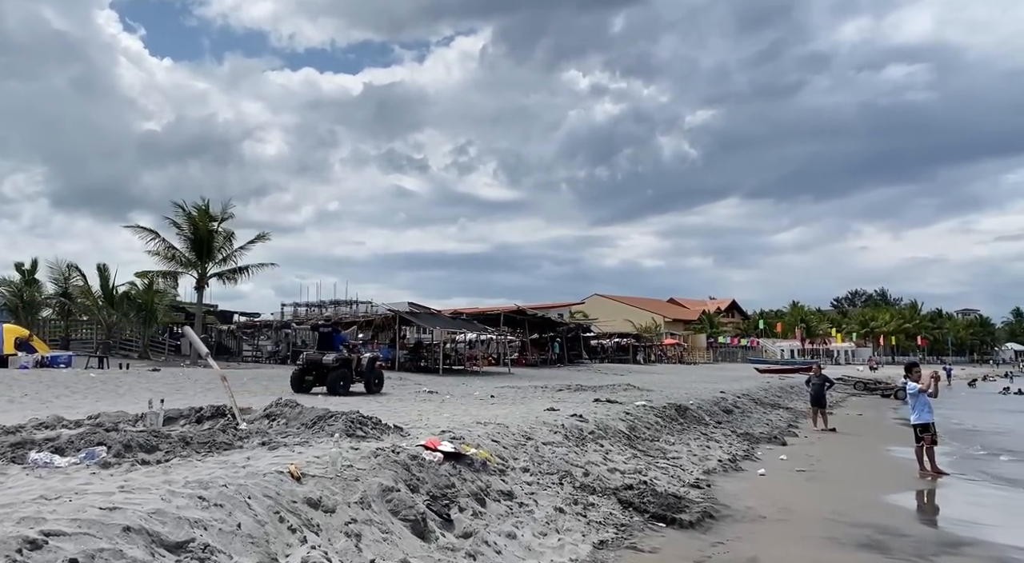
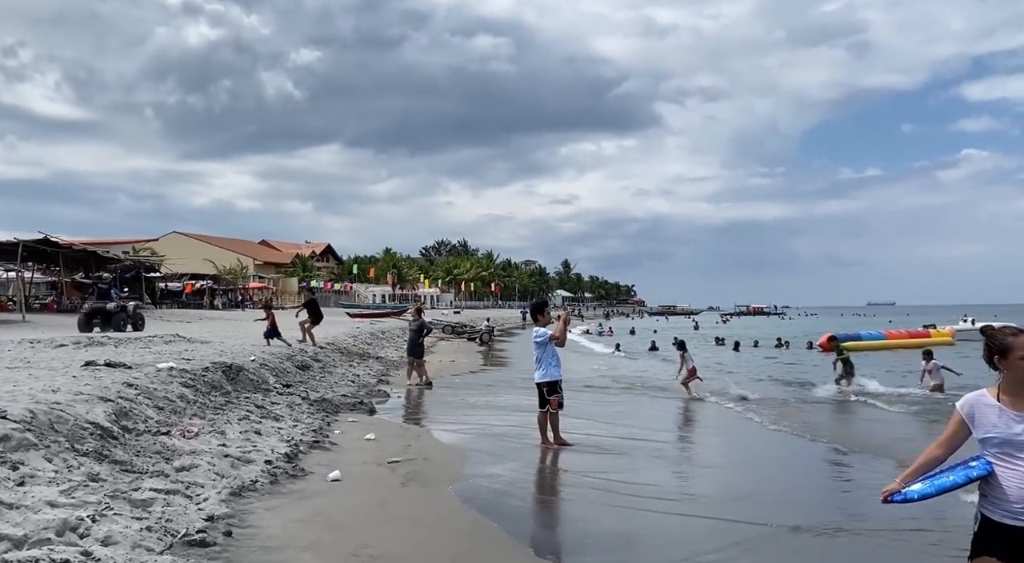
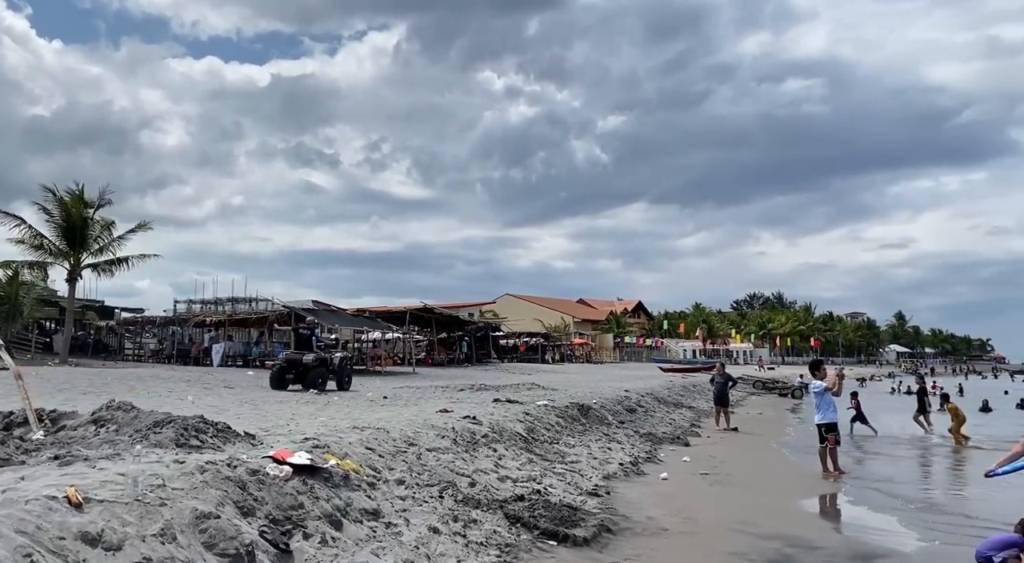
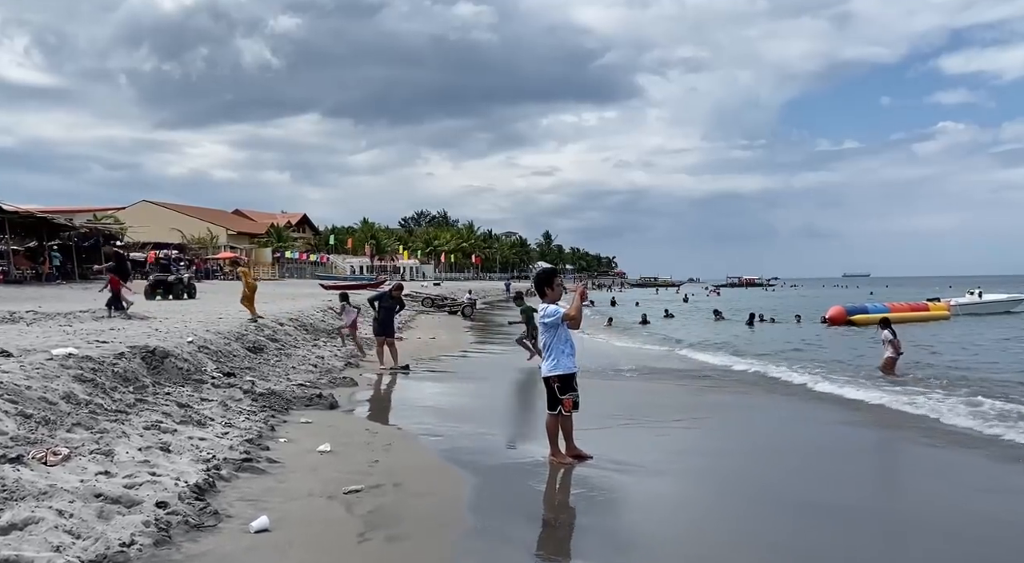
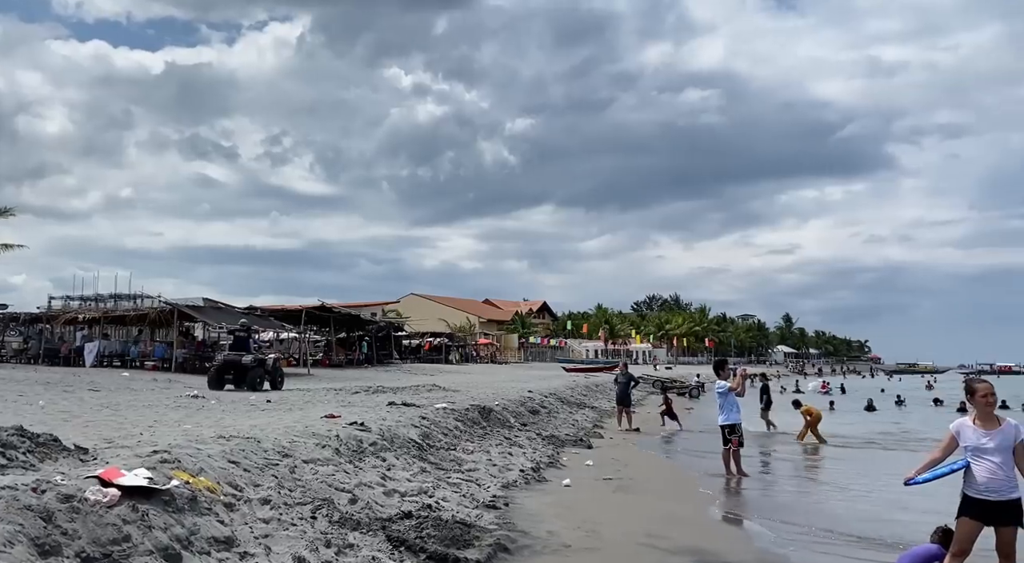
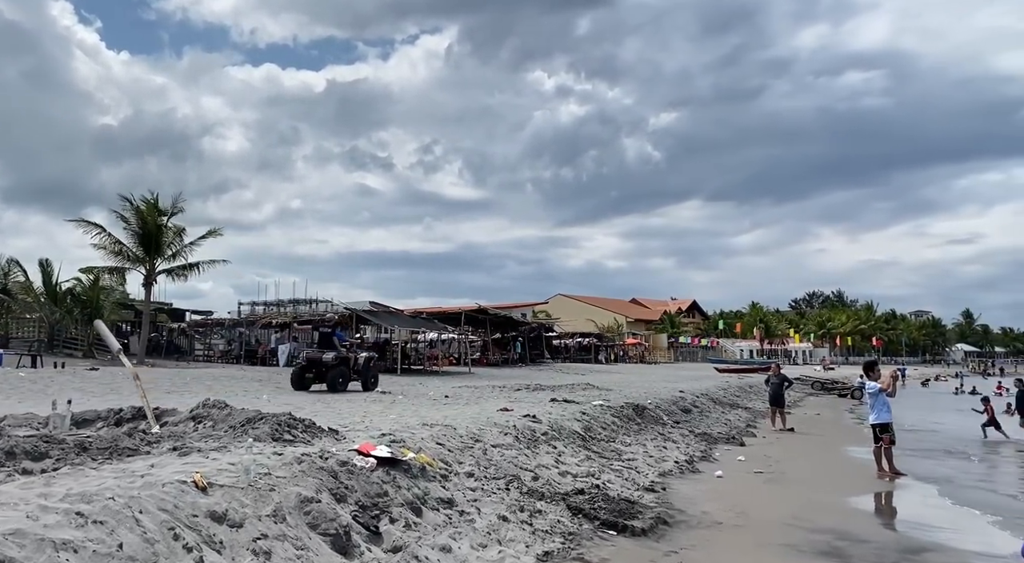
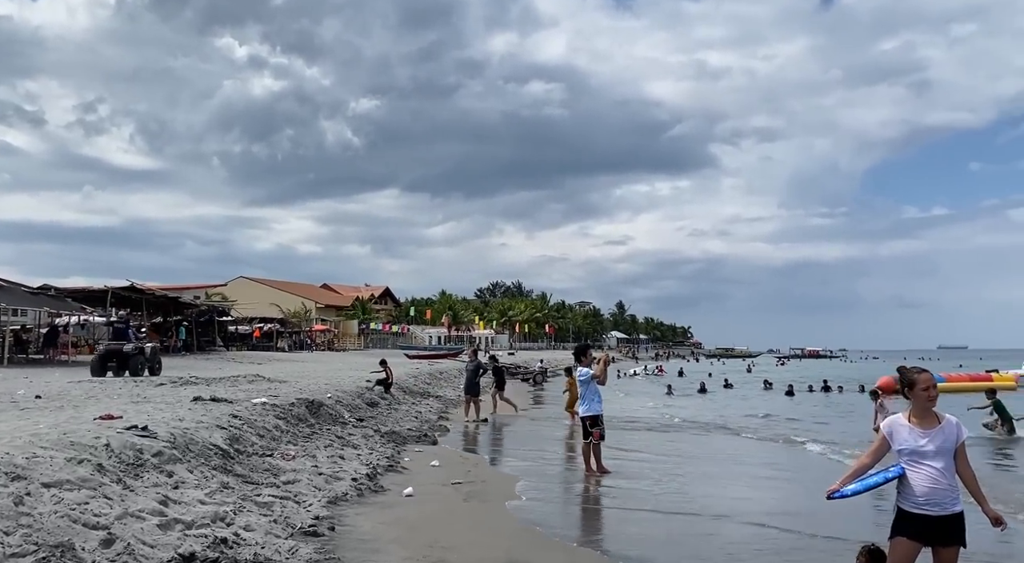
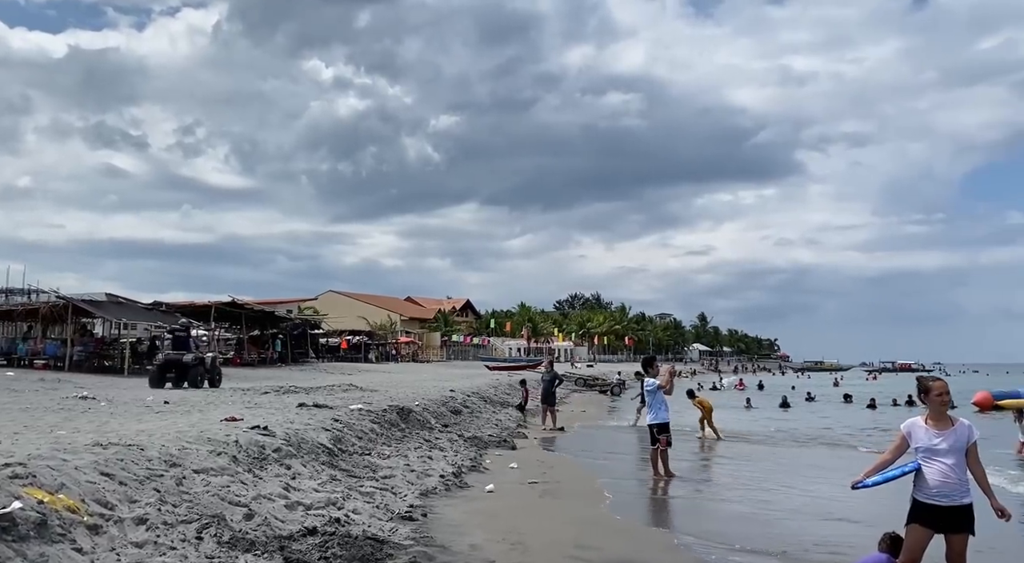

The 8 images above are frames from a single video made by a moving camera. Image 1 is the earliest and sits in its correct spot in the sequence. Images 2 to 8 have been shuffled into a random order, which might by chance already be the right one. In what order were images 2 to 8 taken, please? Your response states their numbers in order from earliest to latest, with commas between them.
6, 3, 5, 8, 7, 2, 4
